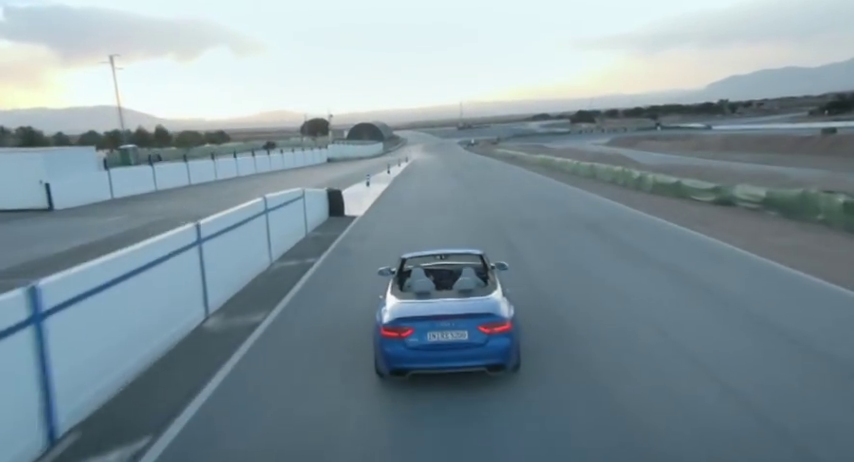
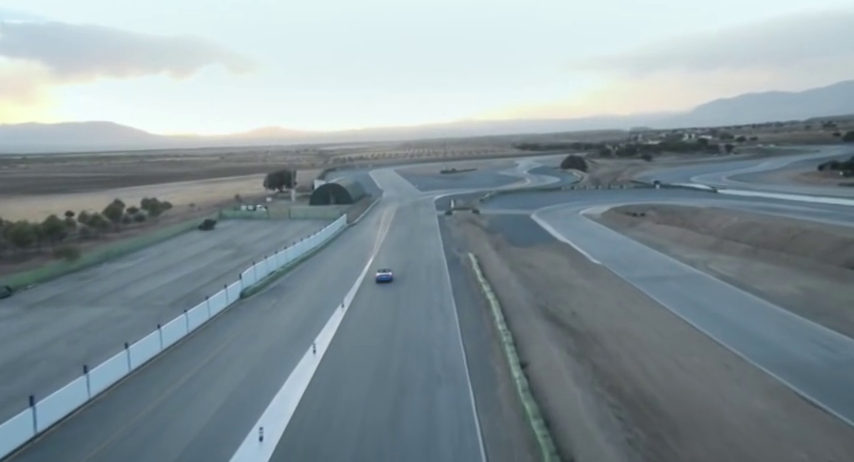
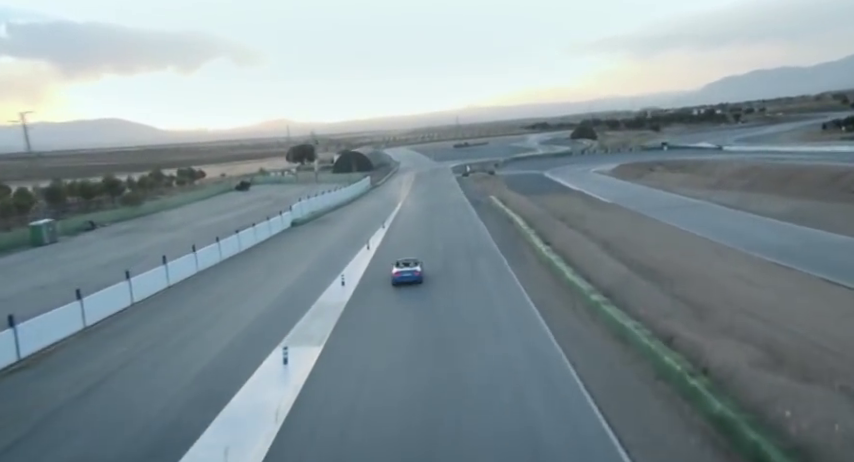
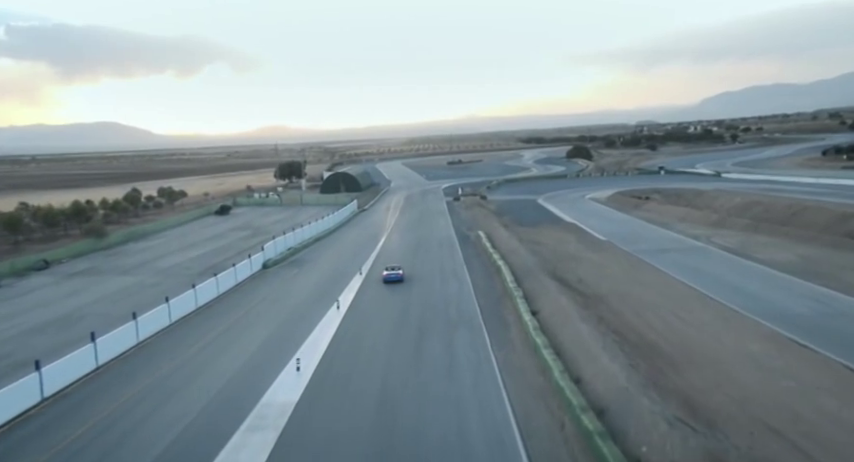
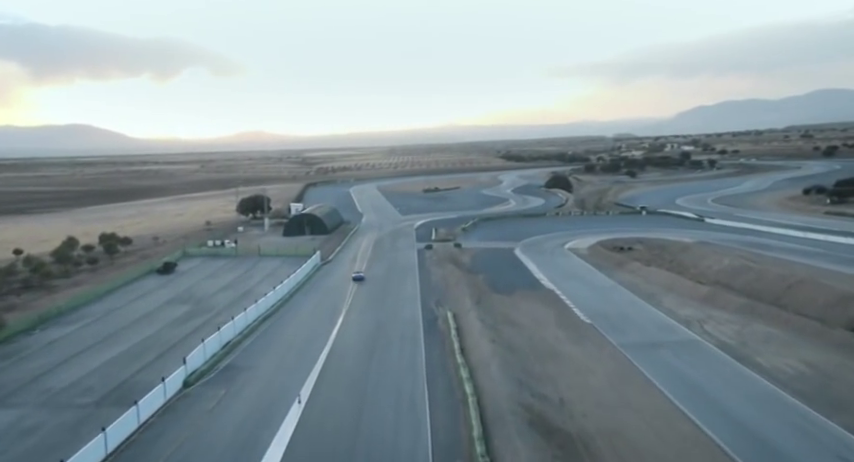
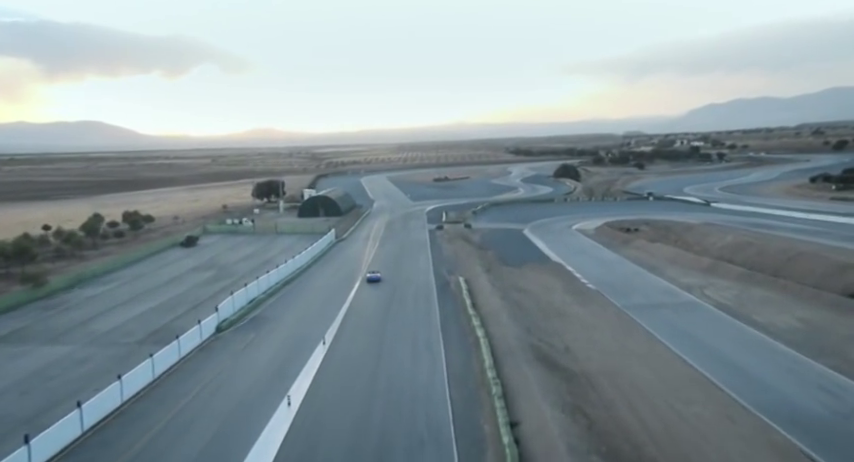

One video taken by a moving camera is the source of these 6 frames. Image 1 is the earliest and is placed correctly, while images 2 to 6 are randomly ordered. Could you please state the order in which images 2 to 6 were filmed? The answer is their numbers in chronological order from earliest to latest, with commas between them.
3, 4, 2, 6, 5
